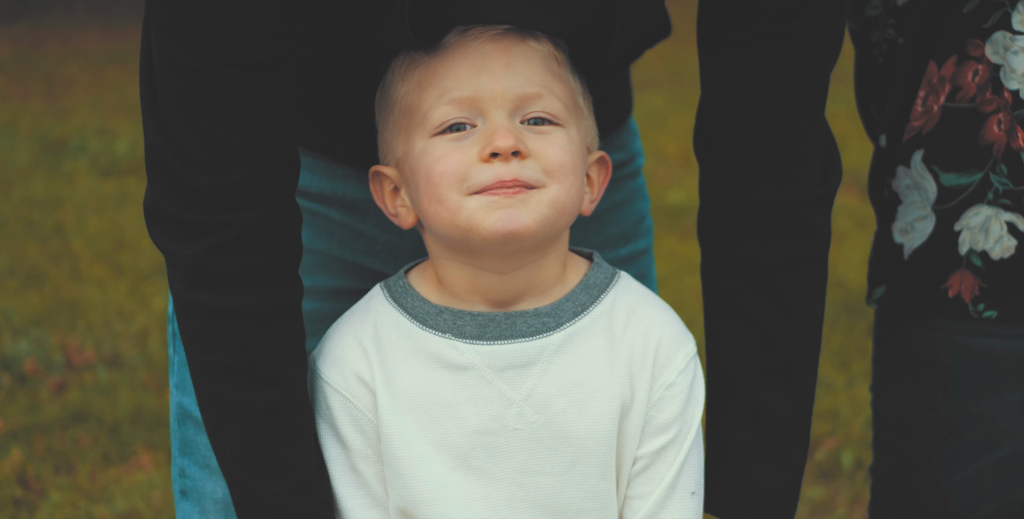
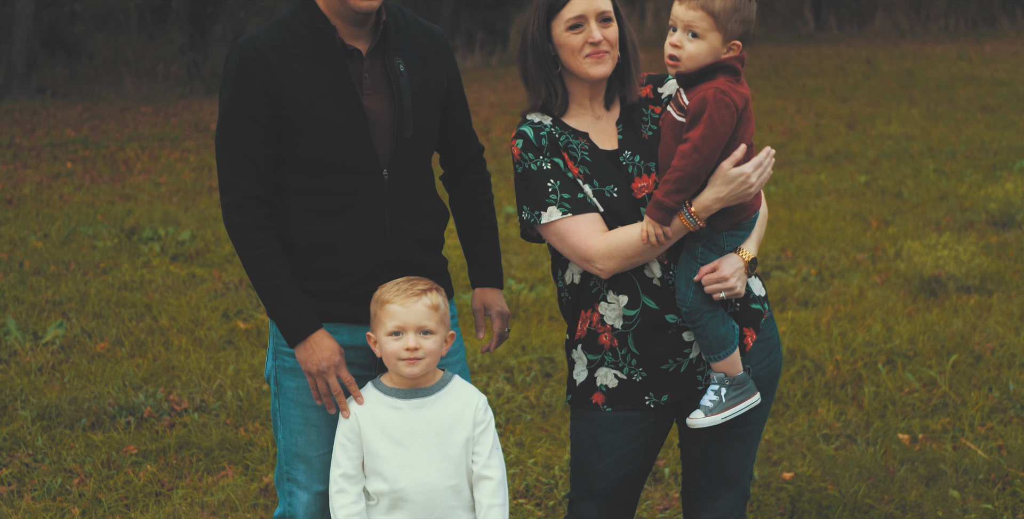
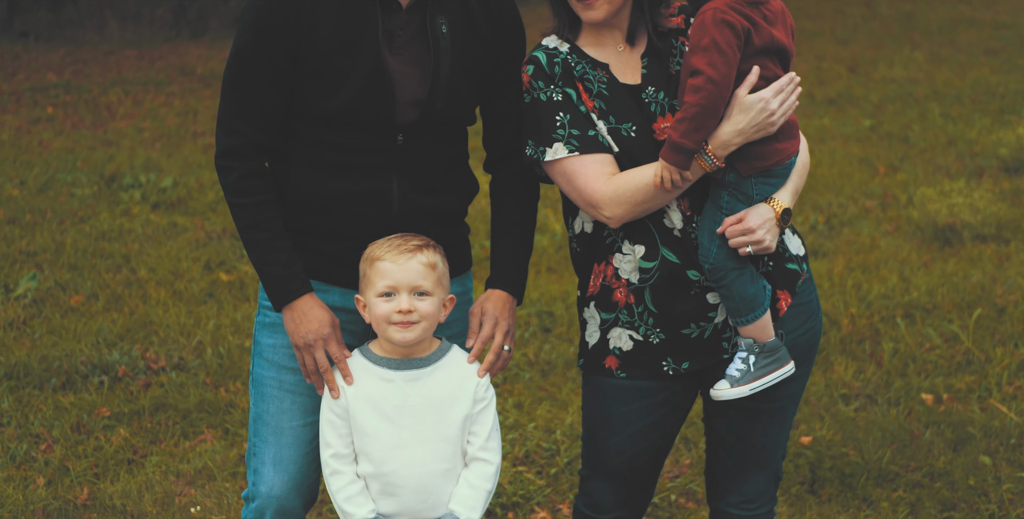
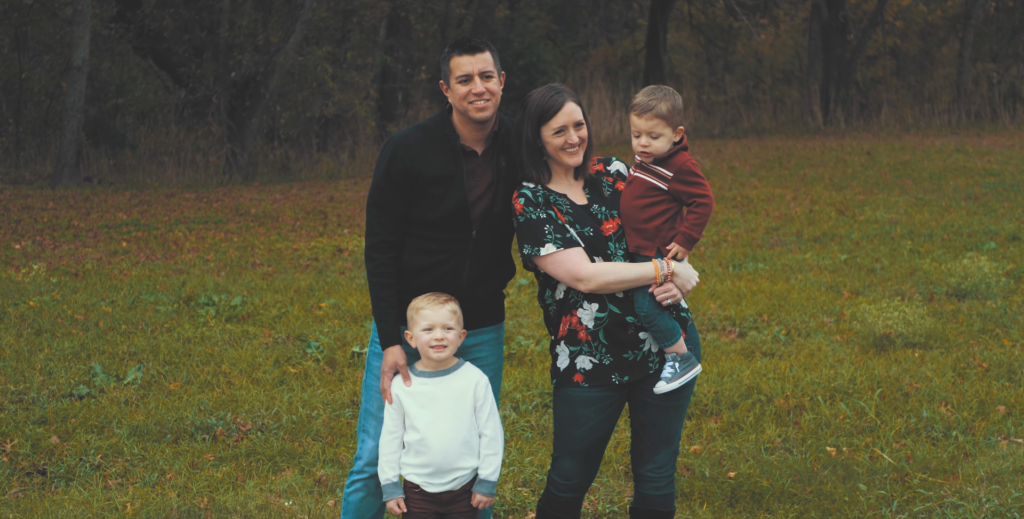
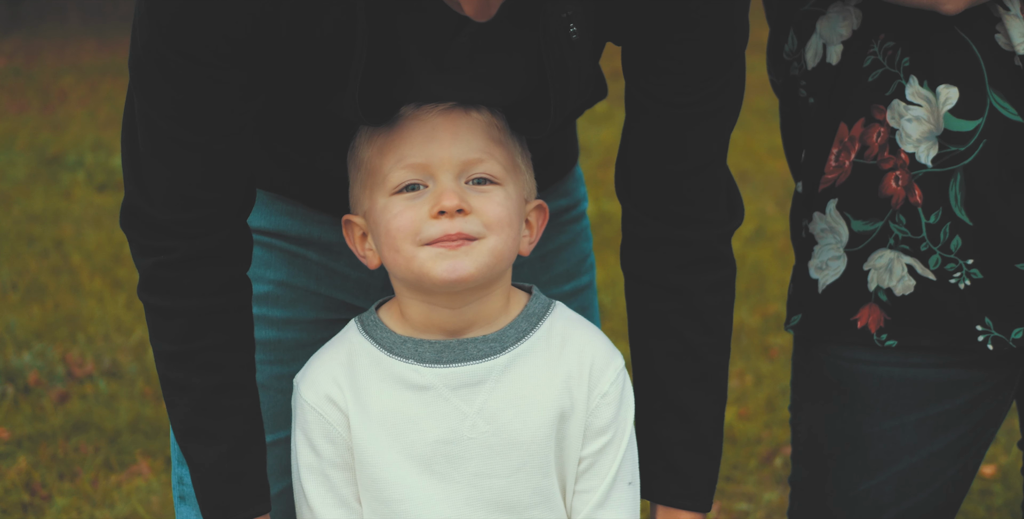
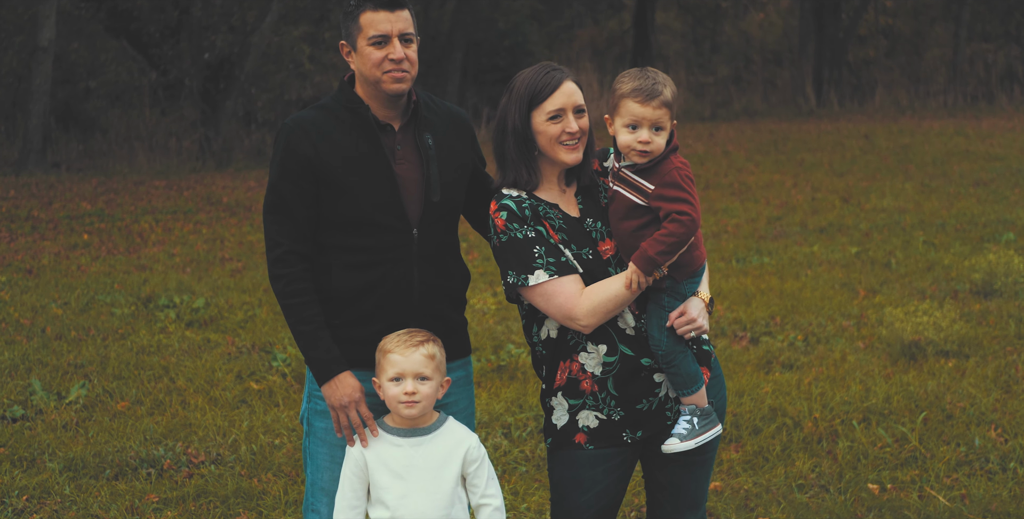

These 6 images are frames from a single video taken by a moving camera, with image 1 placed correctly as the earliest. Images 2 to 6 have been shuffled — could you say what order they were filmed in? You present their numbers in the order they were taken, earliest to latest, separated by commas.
5, 3, 2, 6, 4
